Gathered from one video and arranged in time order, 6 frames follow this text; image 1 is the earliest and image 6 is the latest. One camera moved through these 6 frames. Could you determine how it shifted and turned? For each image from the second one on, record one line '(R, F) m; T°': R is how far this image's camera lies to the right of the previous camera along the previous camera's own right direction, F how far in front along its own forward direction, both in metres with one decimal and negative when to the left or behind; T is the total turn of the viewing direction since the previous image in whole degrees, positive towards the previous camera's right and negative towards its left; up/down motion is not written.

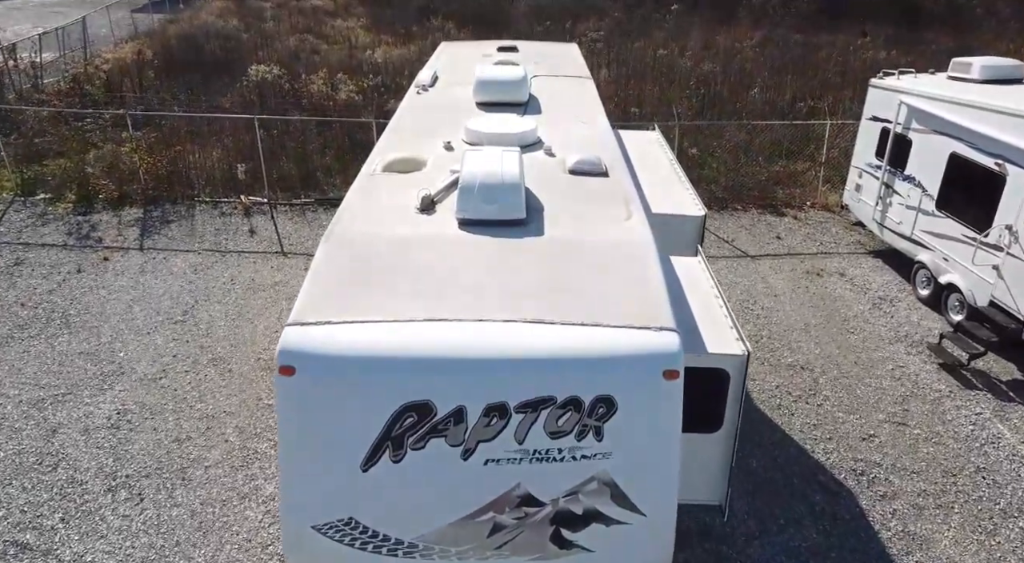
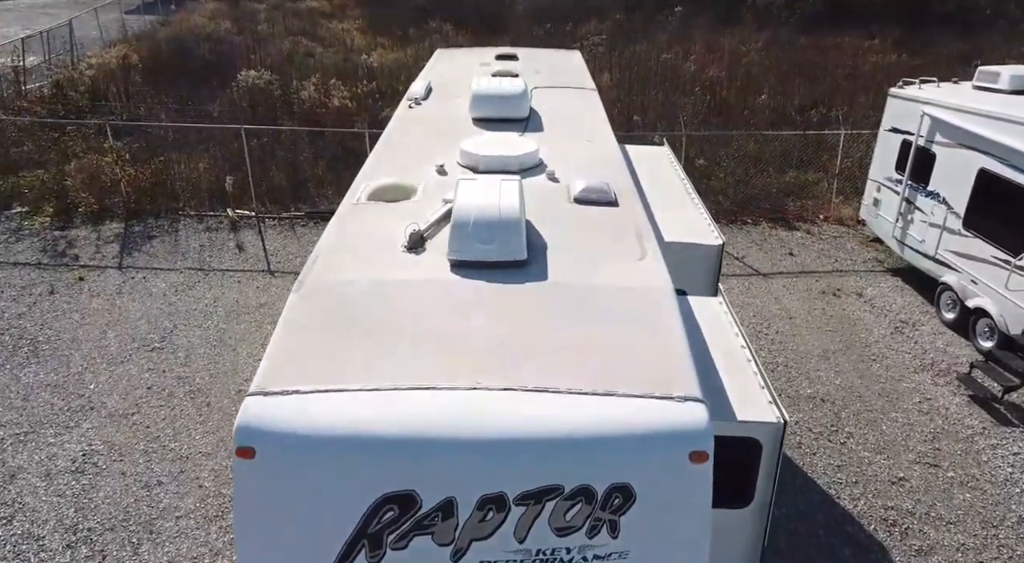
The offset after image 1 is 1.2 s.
(0.0, +0.7) m; 0°
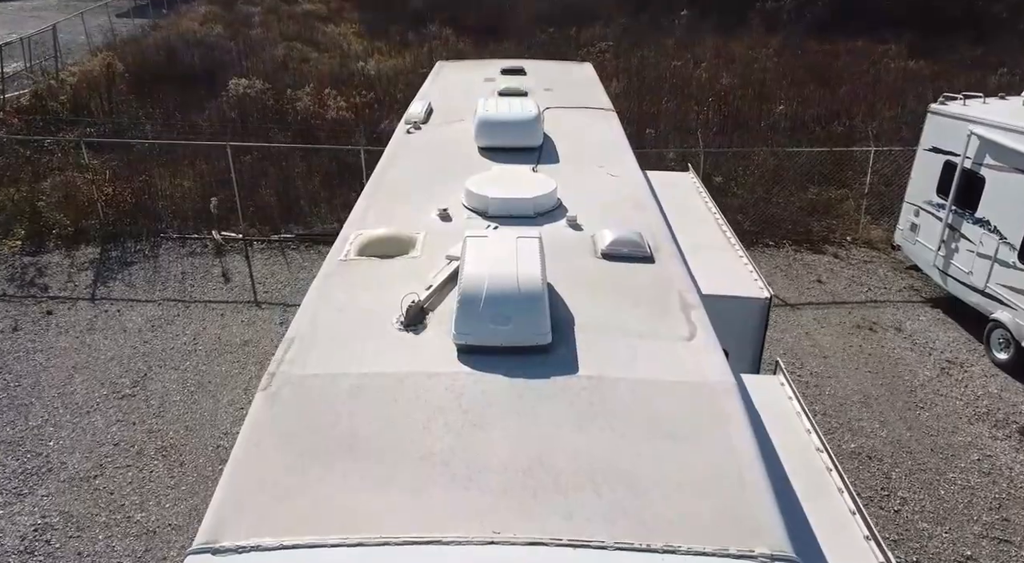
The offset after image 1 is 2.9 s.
(-0.1, +1.0) m; 0°
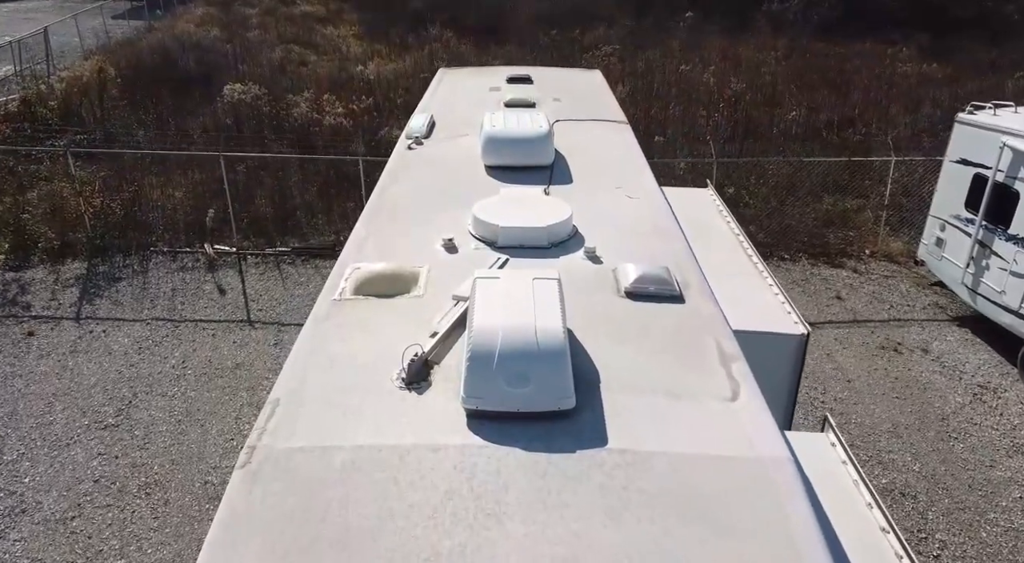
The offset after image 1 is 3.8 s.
(-0.1, +0.6) m; 0°
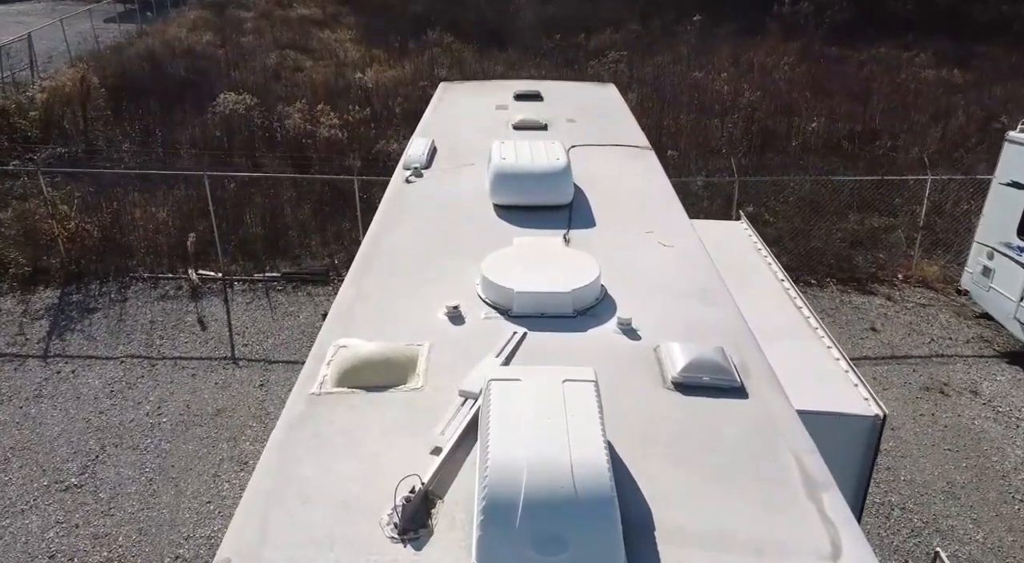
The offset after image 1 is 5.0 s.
(-0.1, +0.9) m; 0°
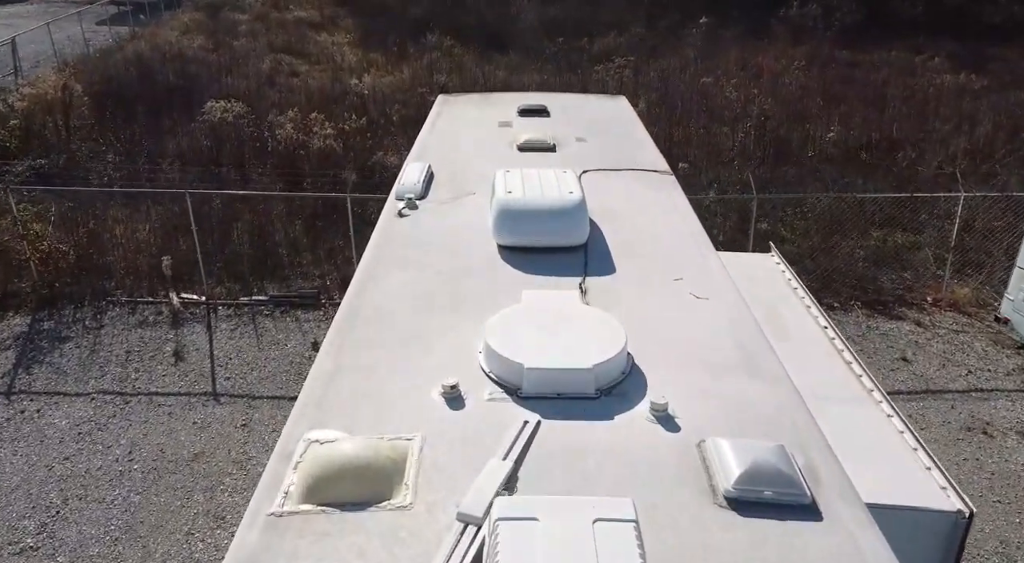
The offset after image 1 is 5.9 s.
(0.0, +0.8) m; 0°
